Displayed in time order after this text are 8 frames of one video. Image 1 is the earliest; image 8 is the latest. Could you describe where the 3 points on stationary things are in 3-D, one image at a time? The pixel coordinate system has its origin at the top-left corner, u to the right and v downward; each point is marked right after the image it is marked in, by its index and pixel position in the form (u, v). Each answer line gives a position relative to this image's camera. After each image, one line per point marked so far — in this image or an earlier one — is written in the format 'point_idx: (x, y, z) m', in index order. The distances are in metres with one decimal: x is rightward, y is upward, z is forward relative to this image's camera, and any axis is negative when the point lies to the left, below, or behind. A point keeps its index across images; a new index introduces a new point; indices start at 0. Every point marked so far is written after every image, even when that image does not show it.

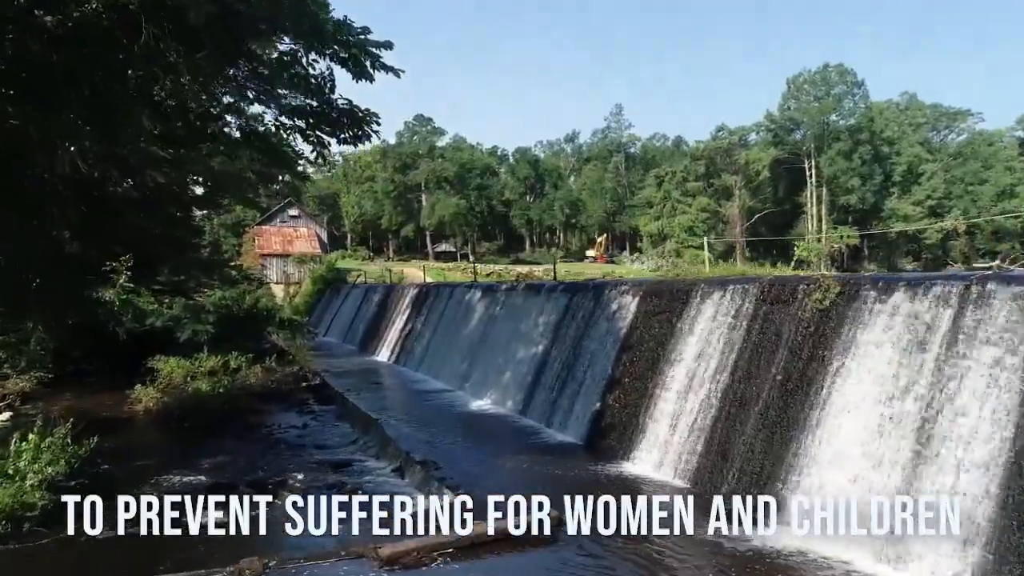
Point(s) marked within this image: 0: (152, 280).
0: (-8.9, +0.2, +18.7) m
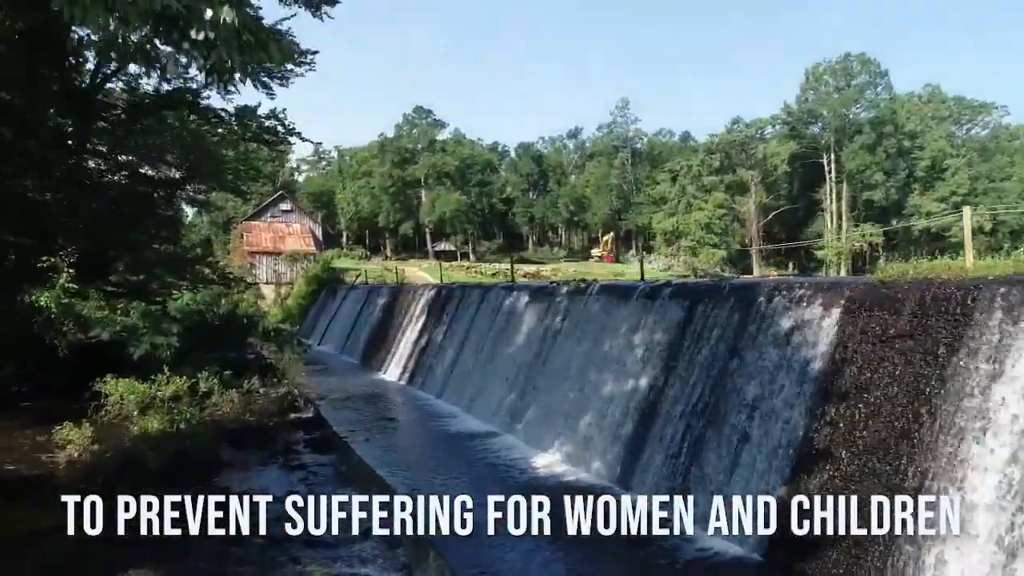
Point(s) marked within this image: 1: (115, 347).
0: (-8.0, +0.2, +14.9) m
1: (-7.6, -1.1, +14.5) m
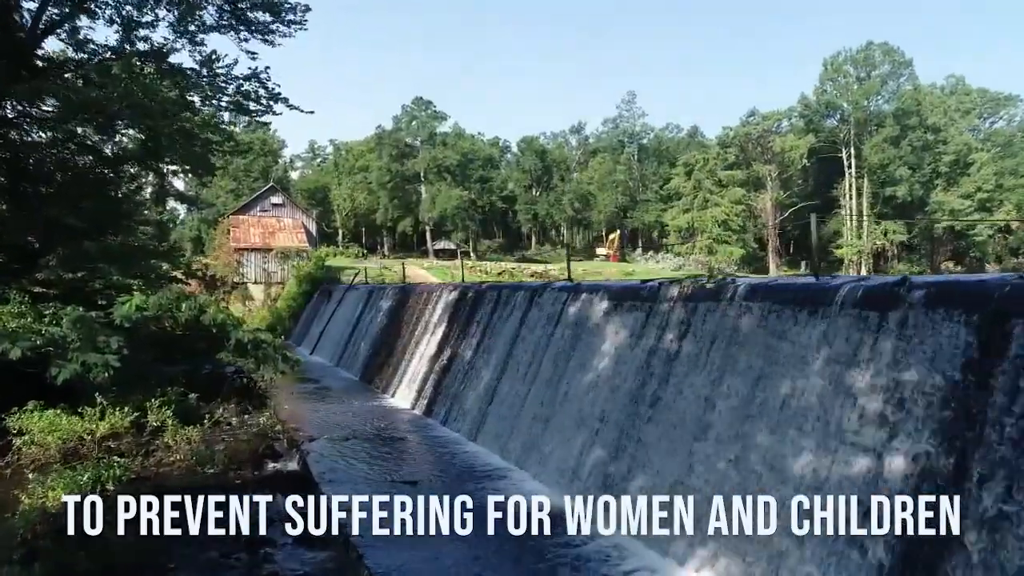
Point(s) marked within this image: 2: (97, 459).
0: (-7.3, +0.2, +11.3) m
1: (-6.9, -1.1, +11.0) m
2: (-5.0, -2.1, +9.2) m
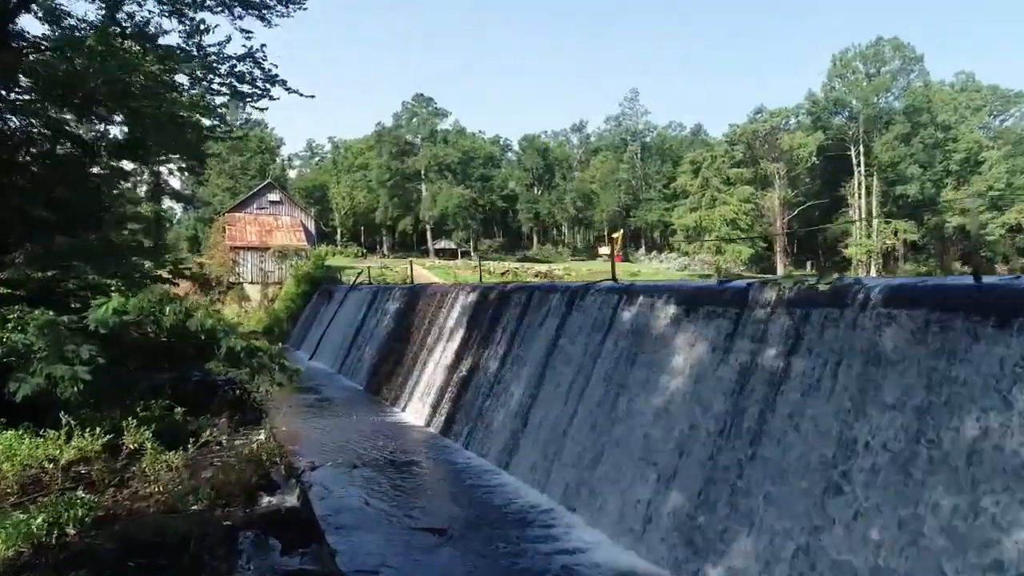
0: (-6.9, +0.2, +9.9) m
1: (-6.5, -1.1, +9.5) m
2: (-4.6, -2.1, +7.8) m
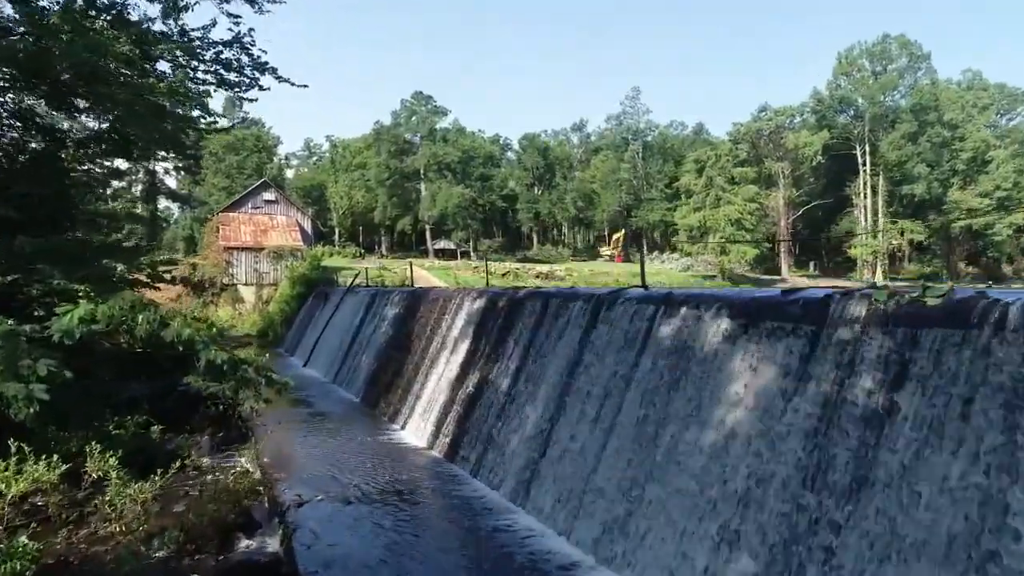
0: (-6.8, +0.1, +8.8) m
1: (-6.3, -1.2, +8.5) m
2: (-4.5, -2.2, +6.7) m
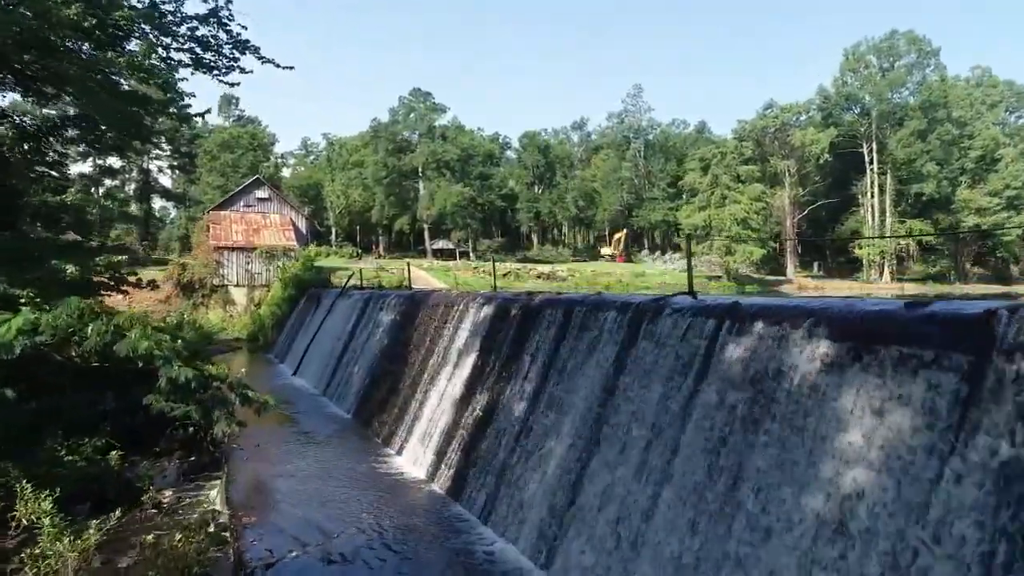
0: (-6.6, 0.0, +7.4) m
1: (-6.2, -1.3, +7.1) m
2: (-4.3, -2.2, +5.3) m
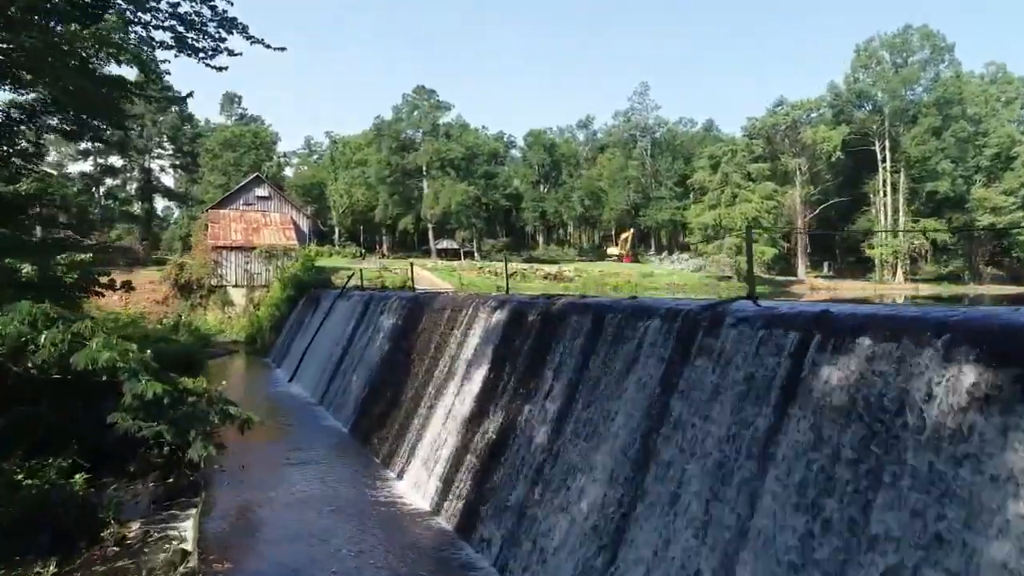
0: (-6.4, 0.0, +6.4) m
1: (-6.0, -1.3, +6.0) m
2: (-4.2, -2.2, +4.3) m
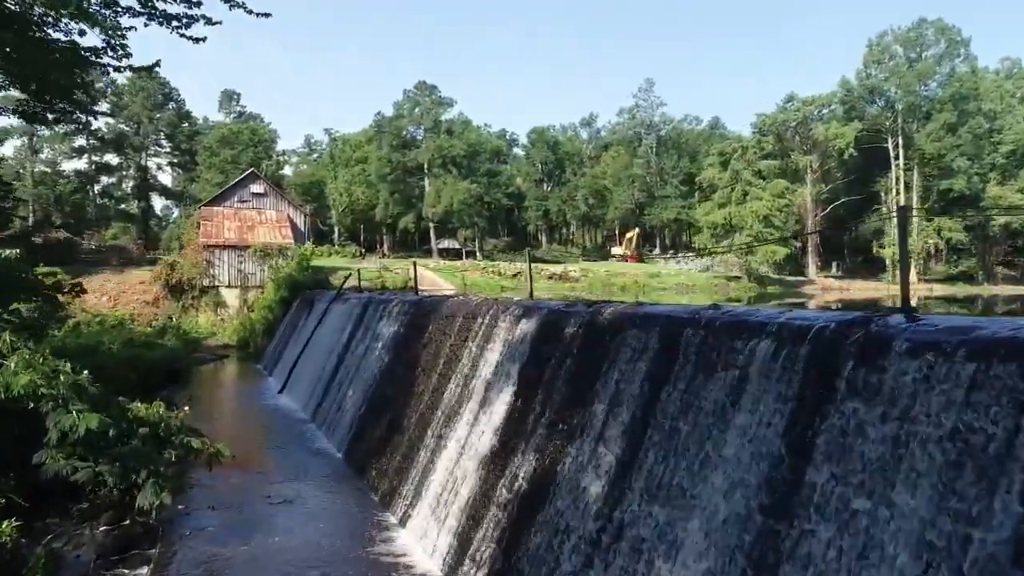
0: (-6.2, 0.0, +4.8) m
1: (-5.8, -1.3, +4.5) m
2: (-3.9, -2.3, +2.7) m
